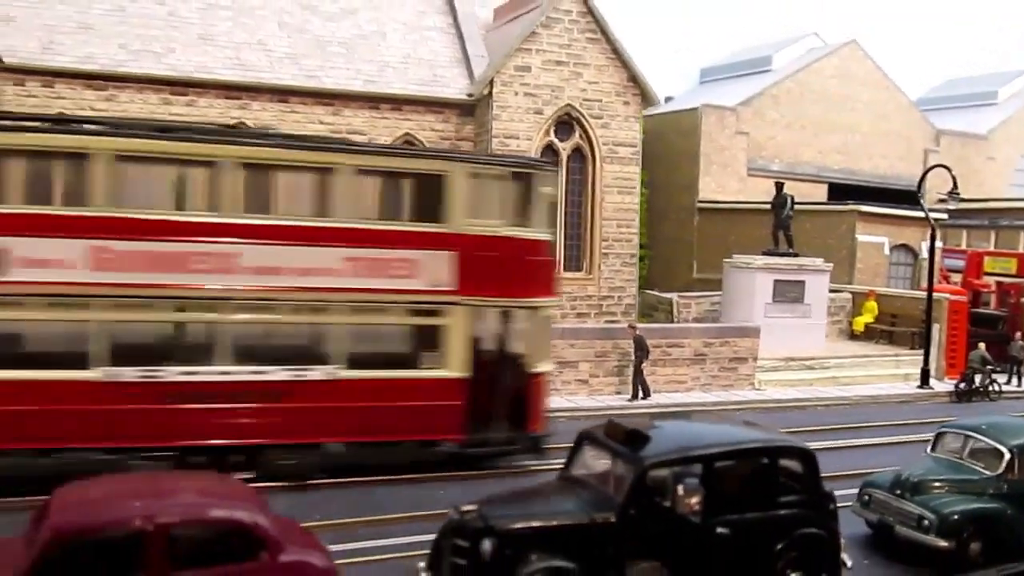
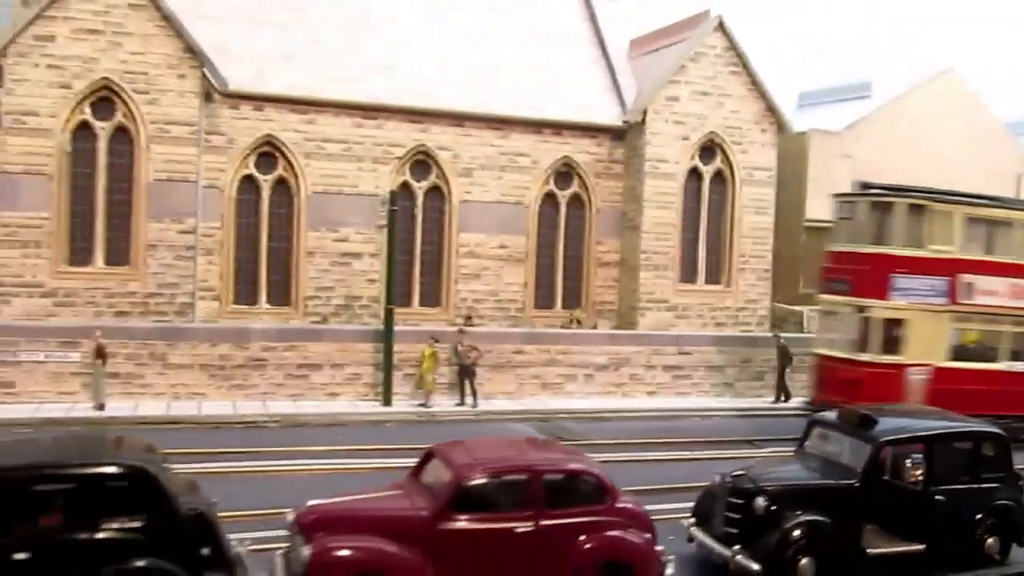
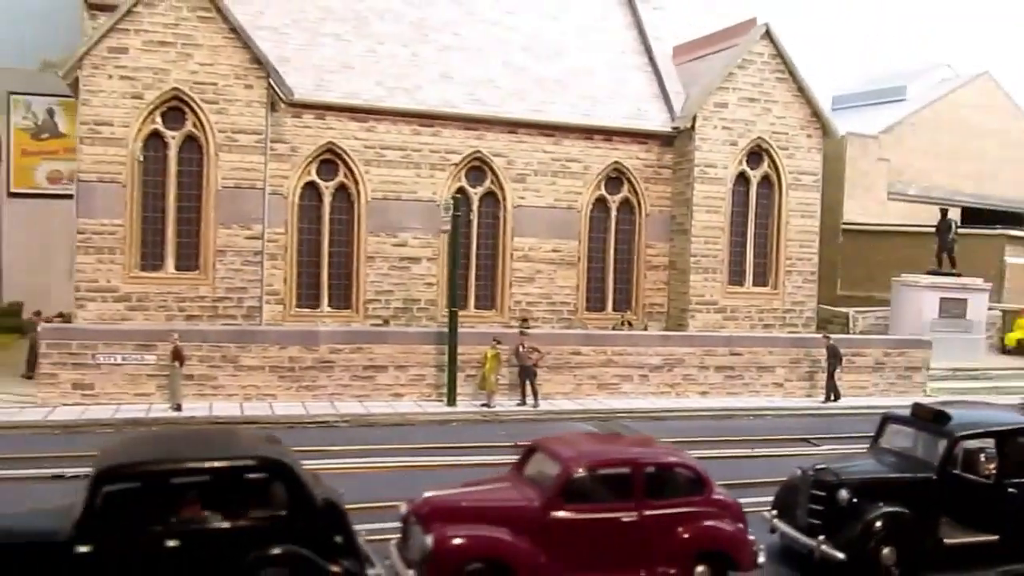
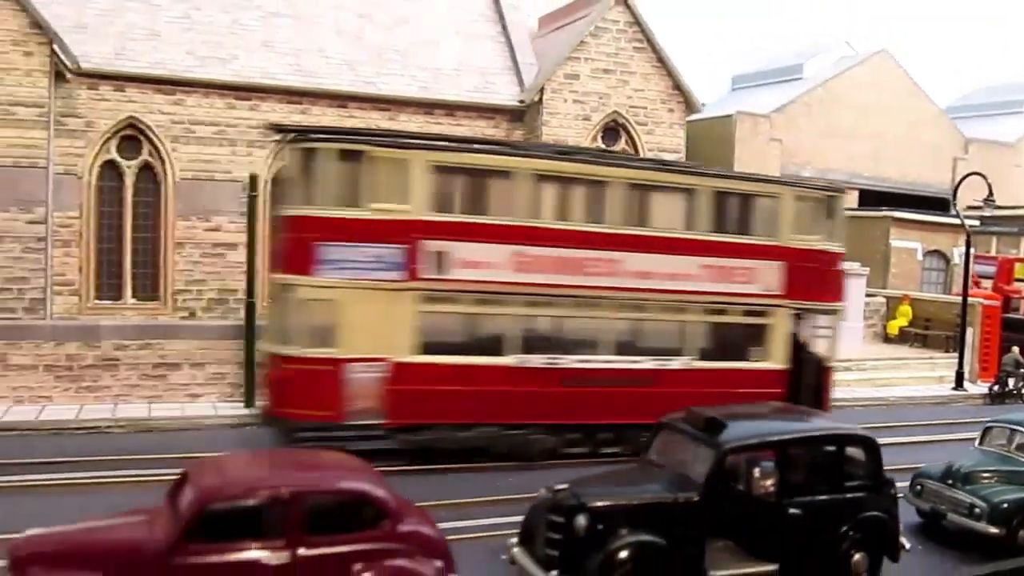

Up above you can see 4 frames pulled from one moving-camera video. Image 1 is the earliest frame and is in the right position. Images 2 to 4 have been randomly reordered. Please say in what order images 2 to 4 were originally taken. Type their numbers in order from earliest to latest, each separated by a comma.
4, 2, 3
